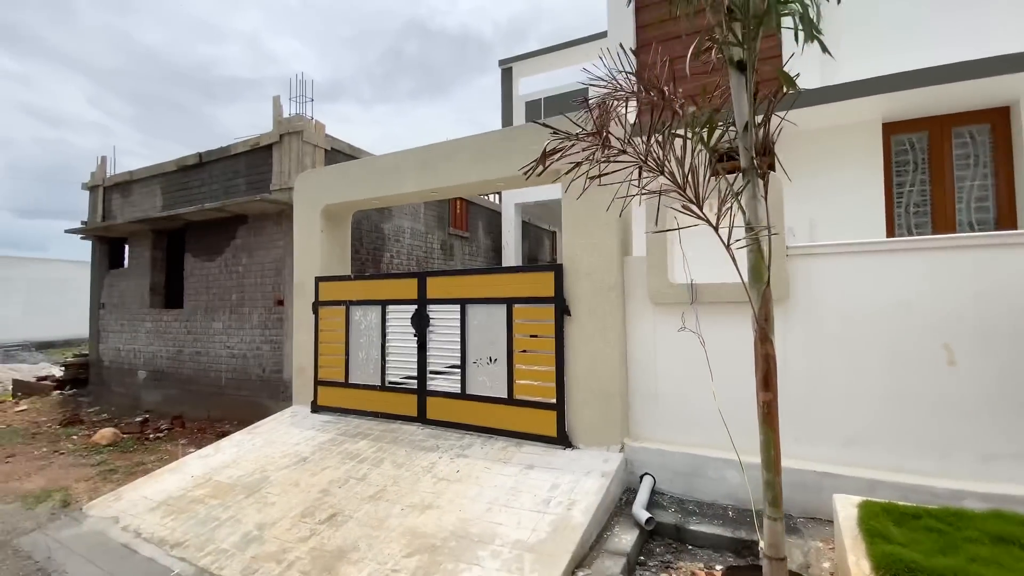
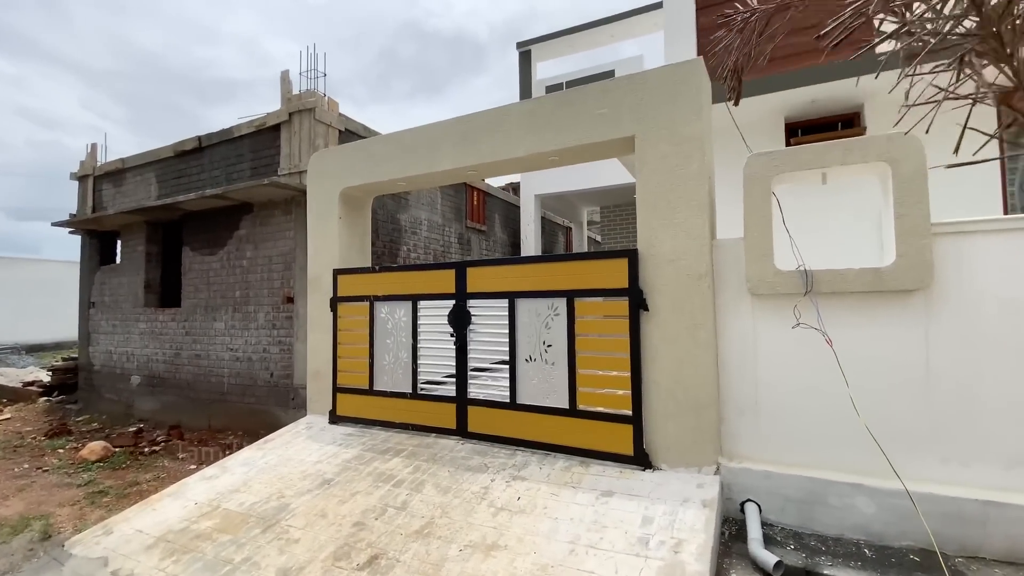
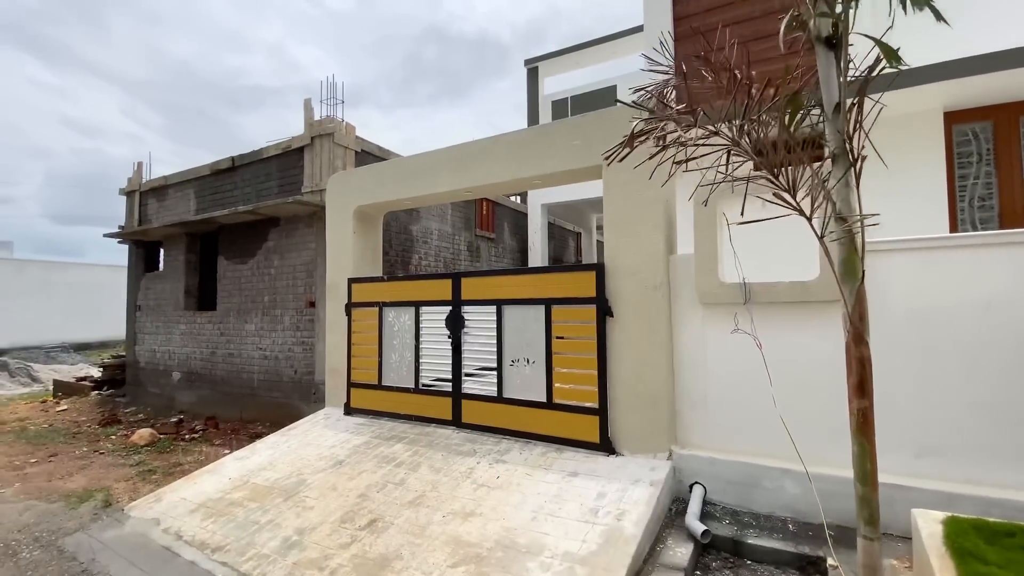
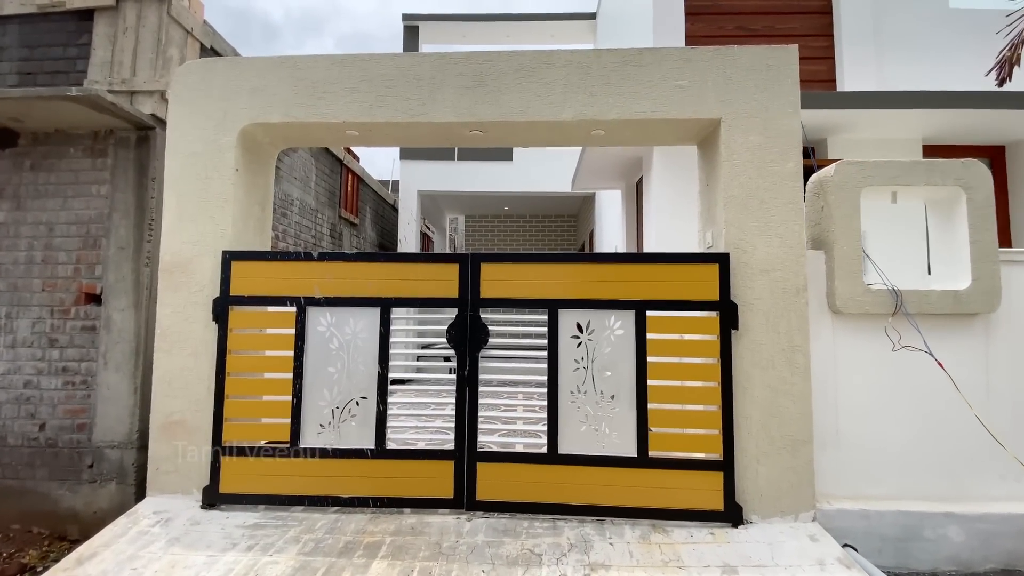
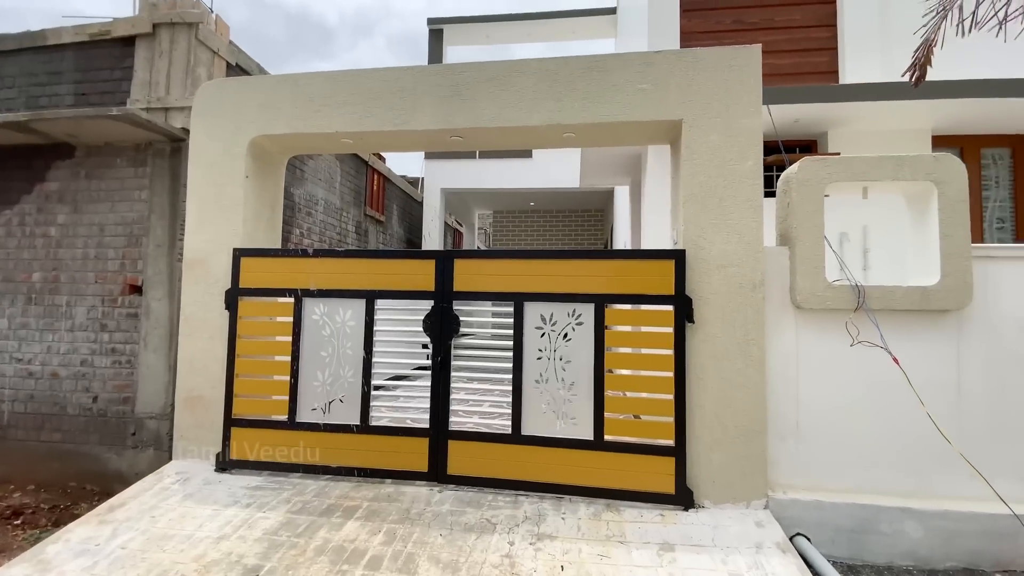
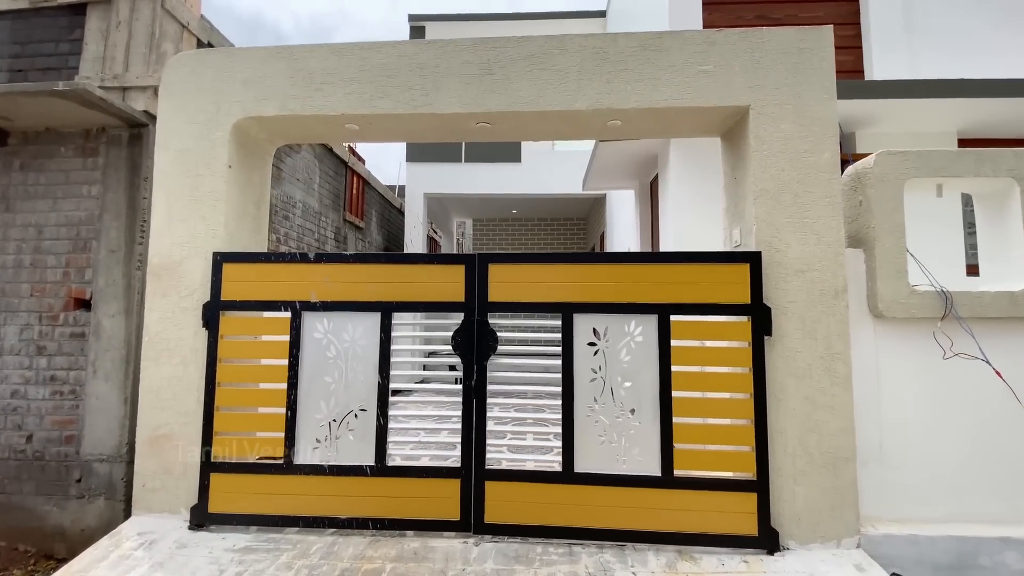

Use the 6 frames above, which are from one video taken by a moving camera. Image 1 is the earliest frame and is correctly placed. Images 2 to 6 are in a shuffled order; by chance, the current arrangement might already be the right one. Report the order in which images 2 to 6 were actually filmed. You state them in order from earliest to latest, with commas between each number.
3, 2, 5, 4, 6
